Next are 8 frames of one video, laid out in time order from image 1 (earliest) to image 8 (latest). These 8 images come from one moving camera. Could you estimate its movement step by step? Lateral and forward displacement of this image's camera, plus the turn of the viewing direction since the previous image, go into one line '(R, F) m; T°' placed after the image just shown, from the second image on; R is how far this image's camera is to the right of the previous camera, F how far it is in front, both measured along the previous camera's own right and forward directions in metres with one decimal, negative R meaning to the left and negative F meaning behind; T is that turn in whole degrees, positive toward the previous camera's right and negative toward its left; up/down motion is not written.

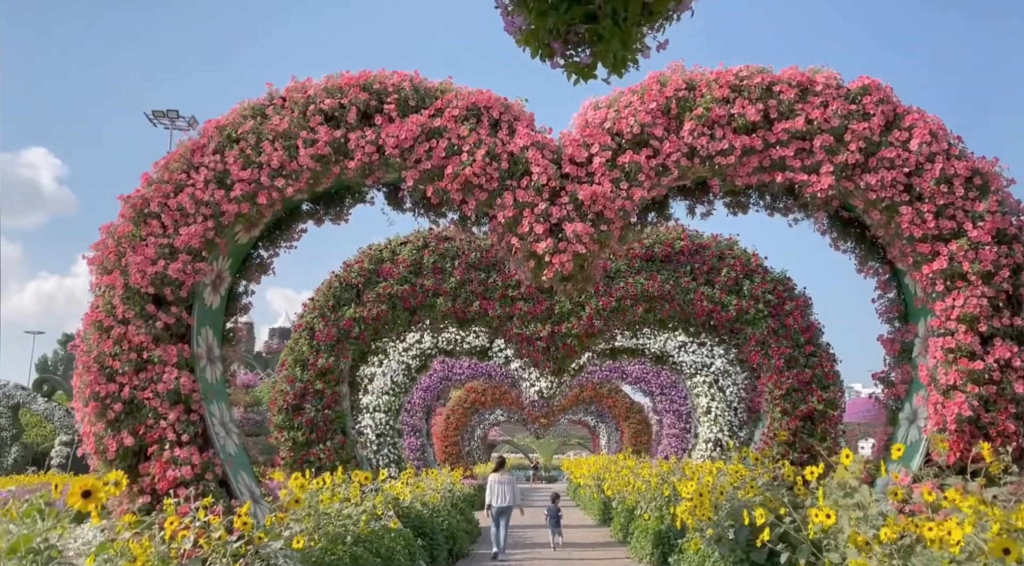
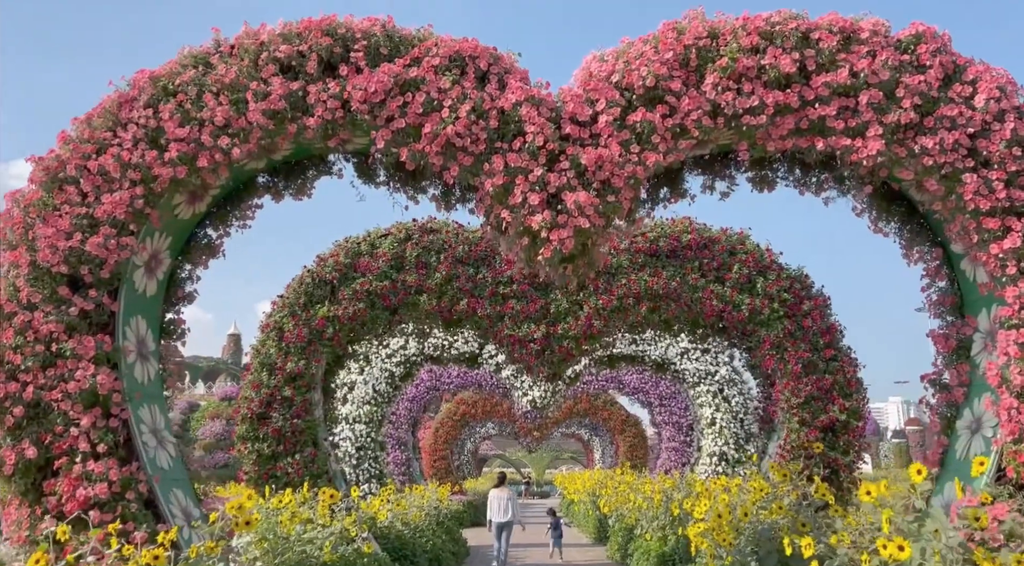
(0.0, +0.7) m; +1°
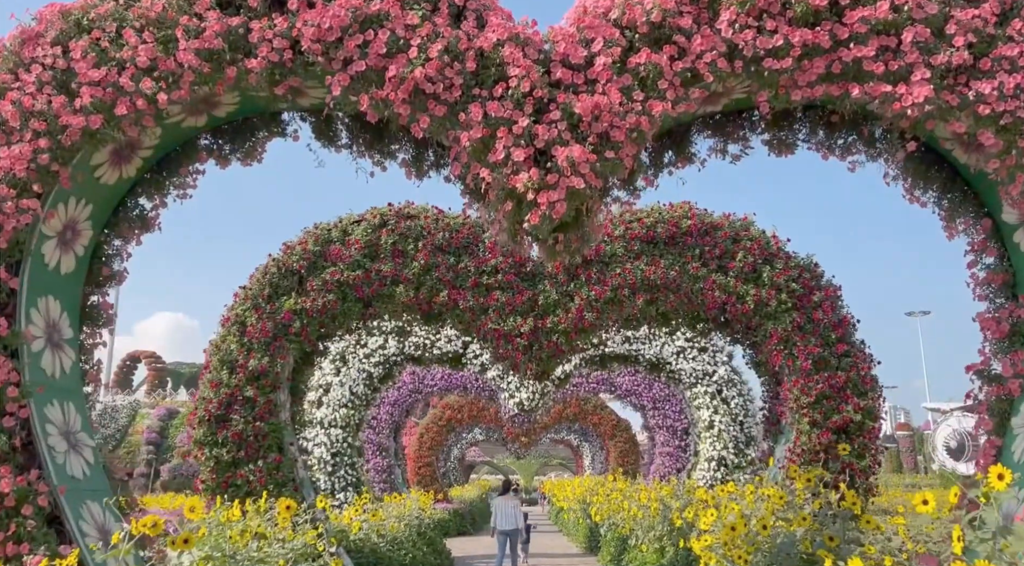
(0.0, +0.6) m; +1°
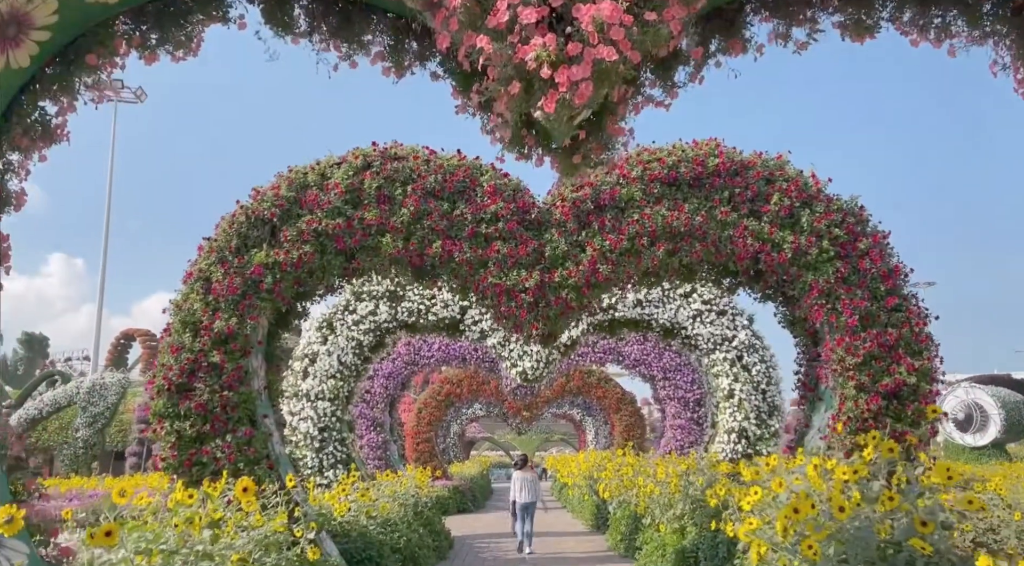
(0.0, +0.8) m; 0°
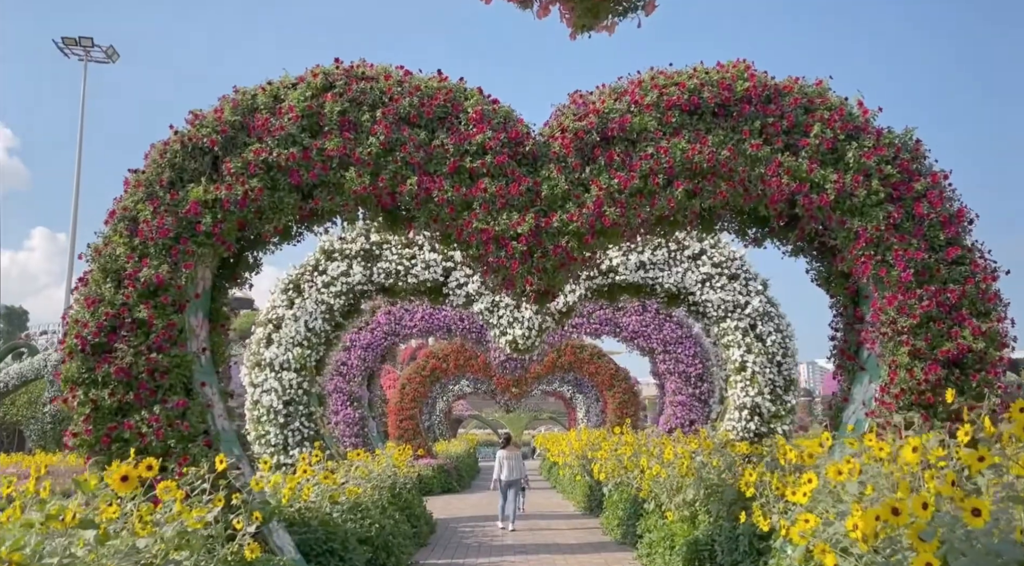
(0.0, +0.9) m; +1°
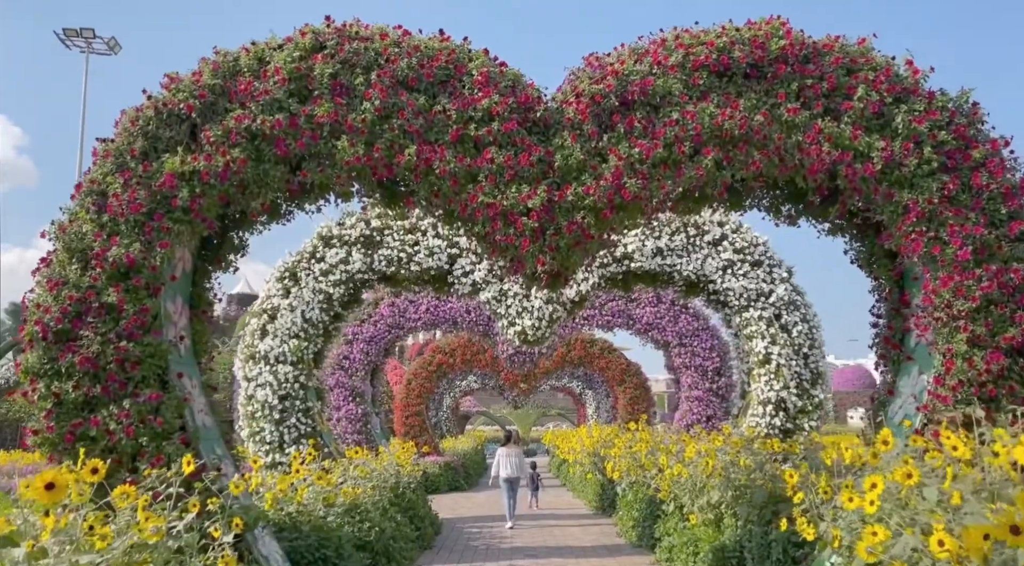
(0.0, +0.4) m; -1°
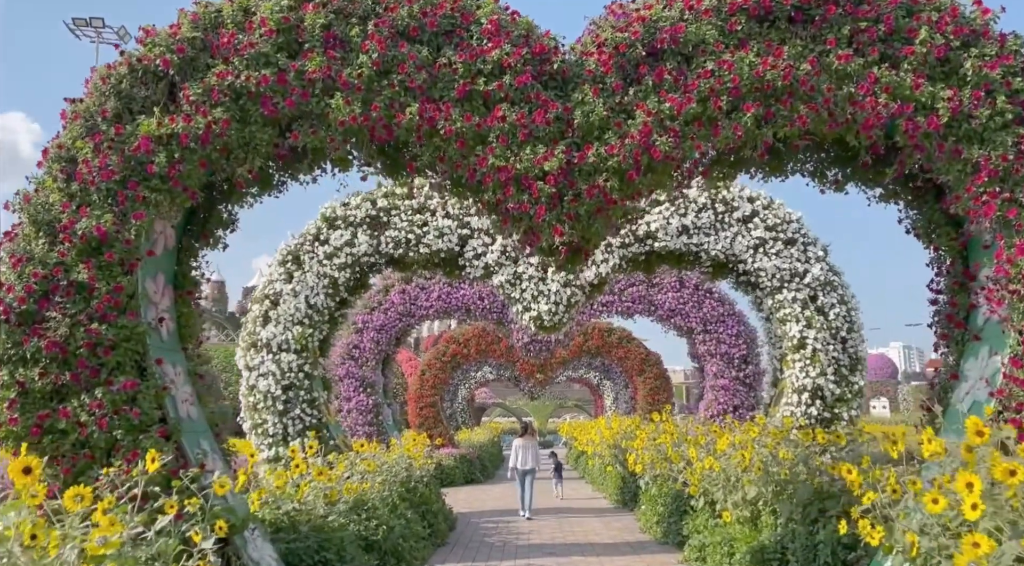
(0.0, +0.4) m; -1°
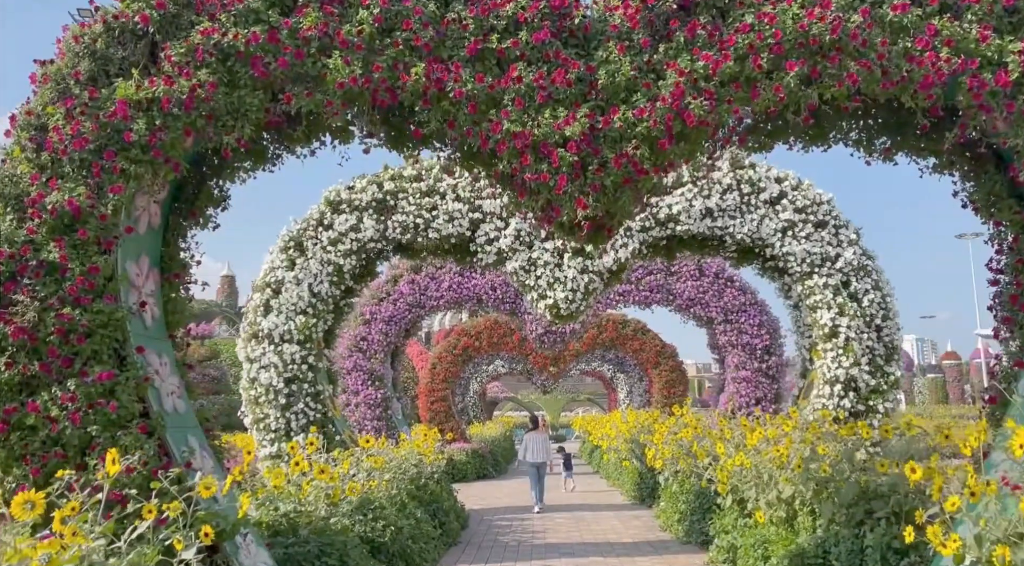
(0.0, +0.4) m; -1°
